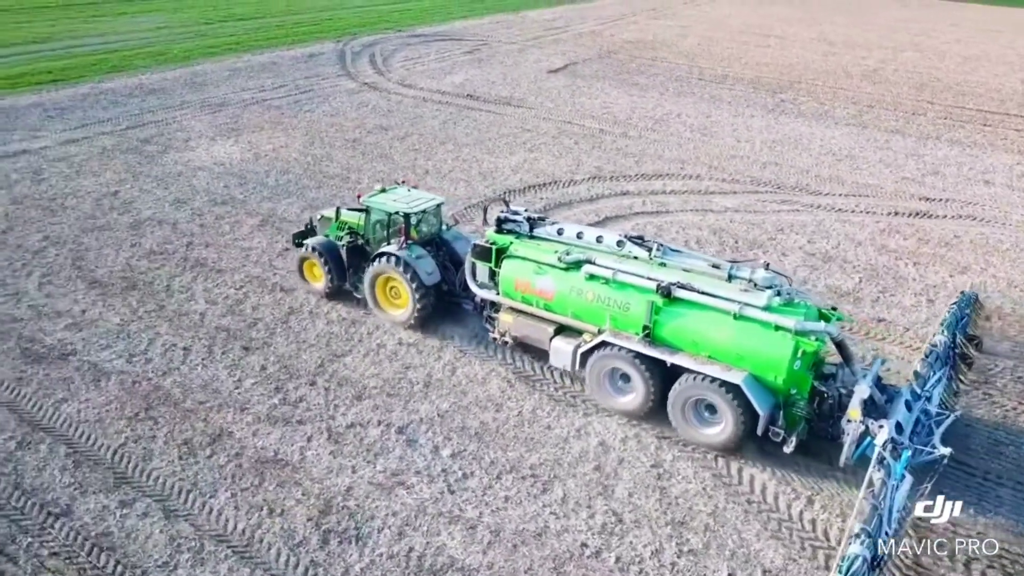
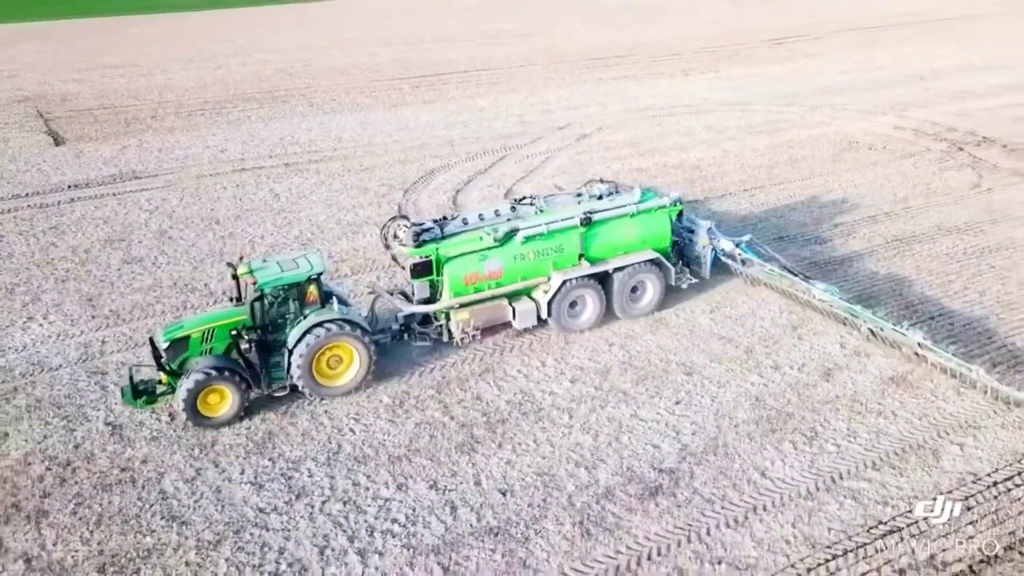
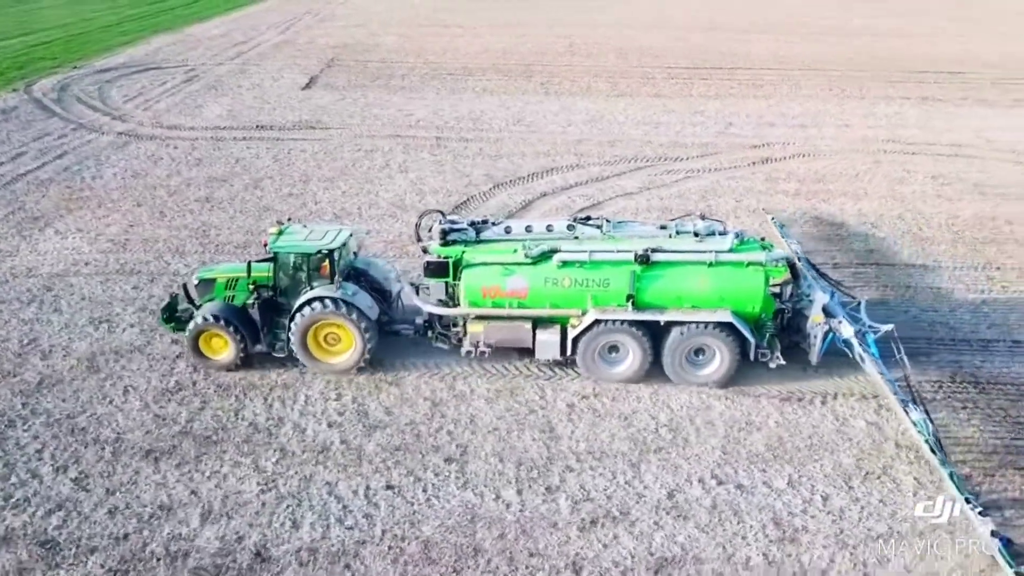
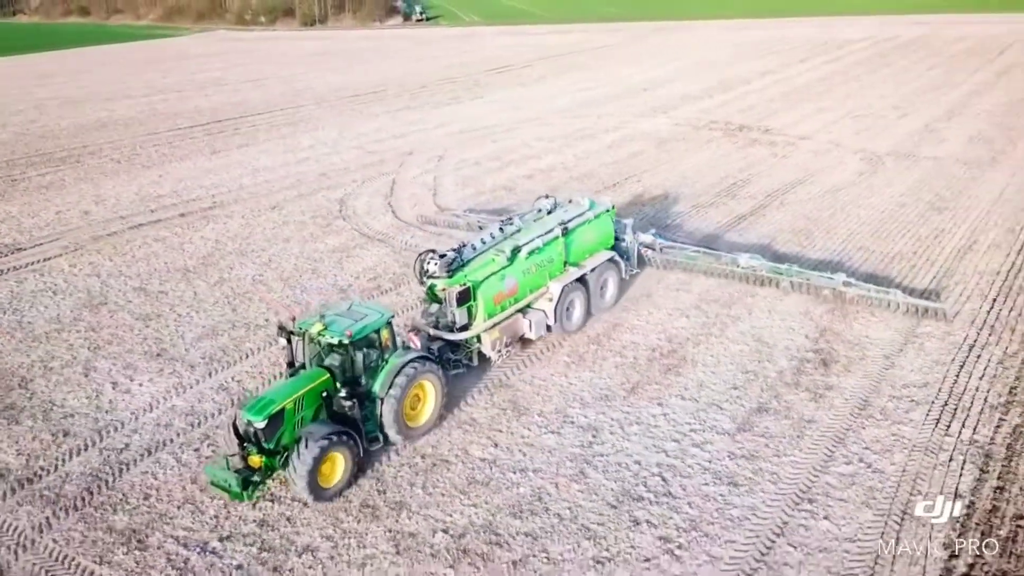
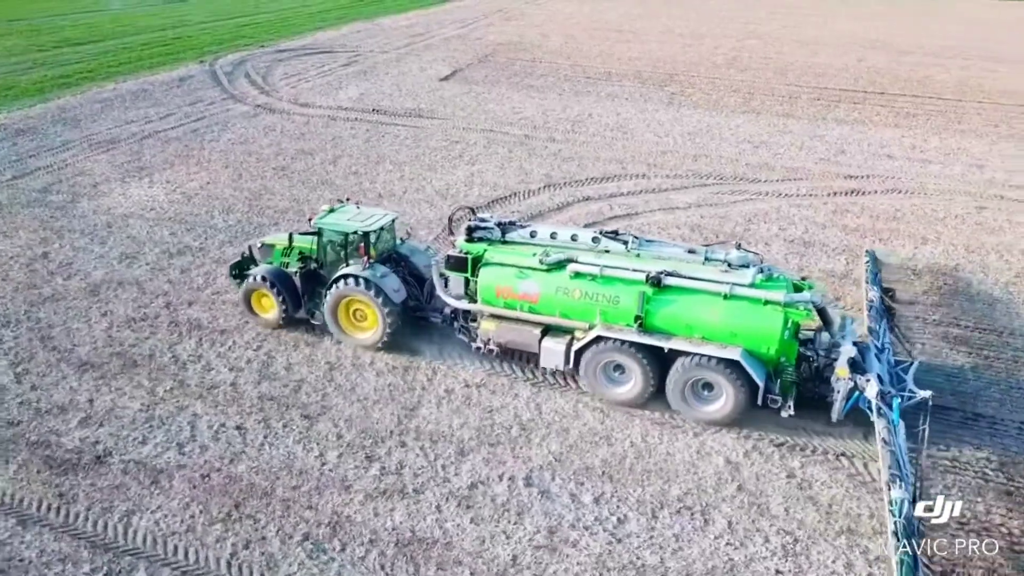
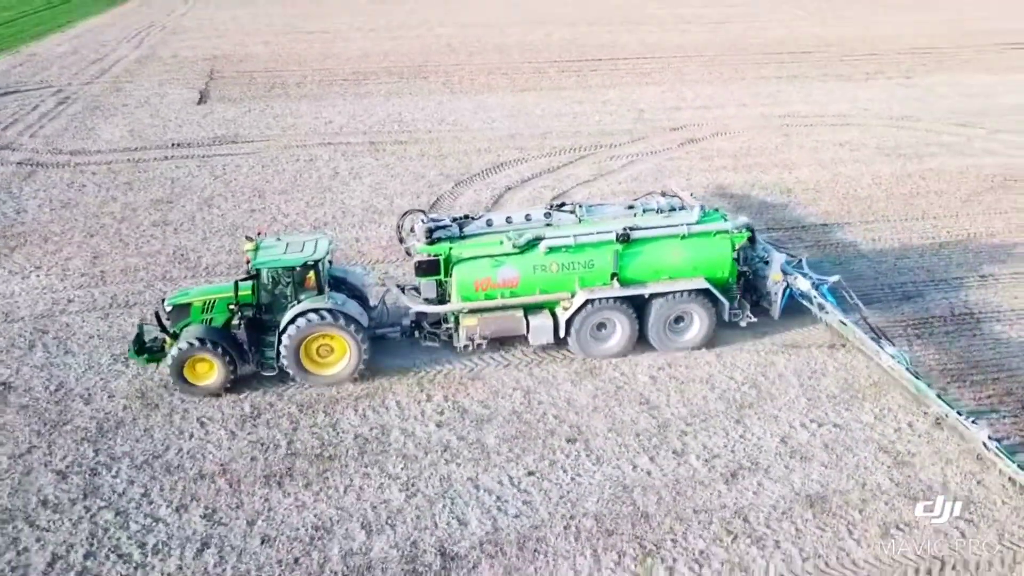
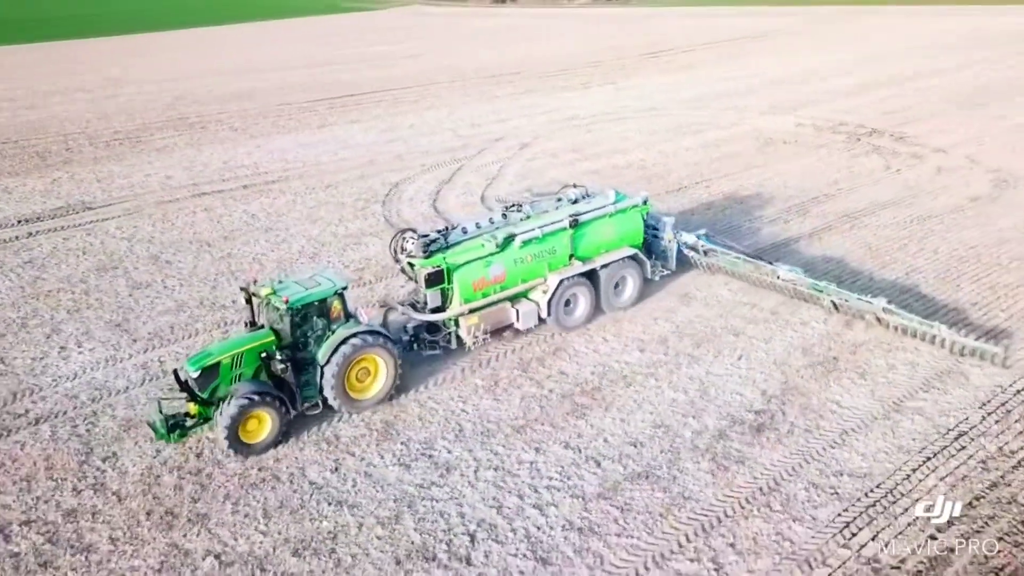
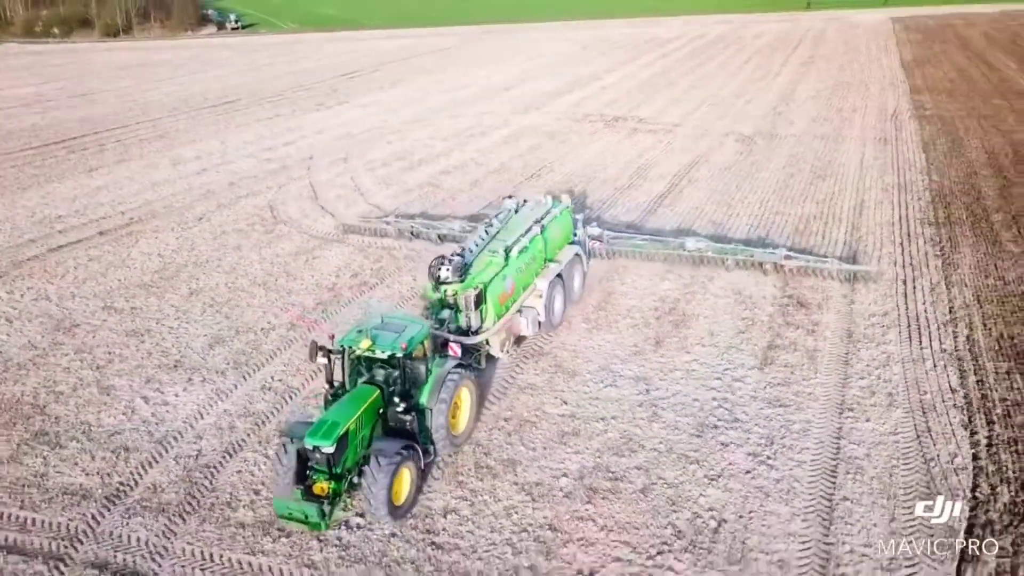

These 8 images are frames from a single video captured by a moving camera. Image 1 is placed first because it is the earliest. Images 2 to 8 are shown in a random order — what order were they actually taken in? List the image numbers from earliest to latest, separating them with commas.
5, 3, 6, 2, 7, 4, 8
